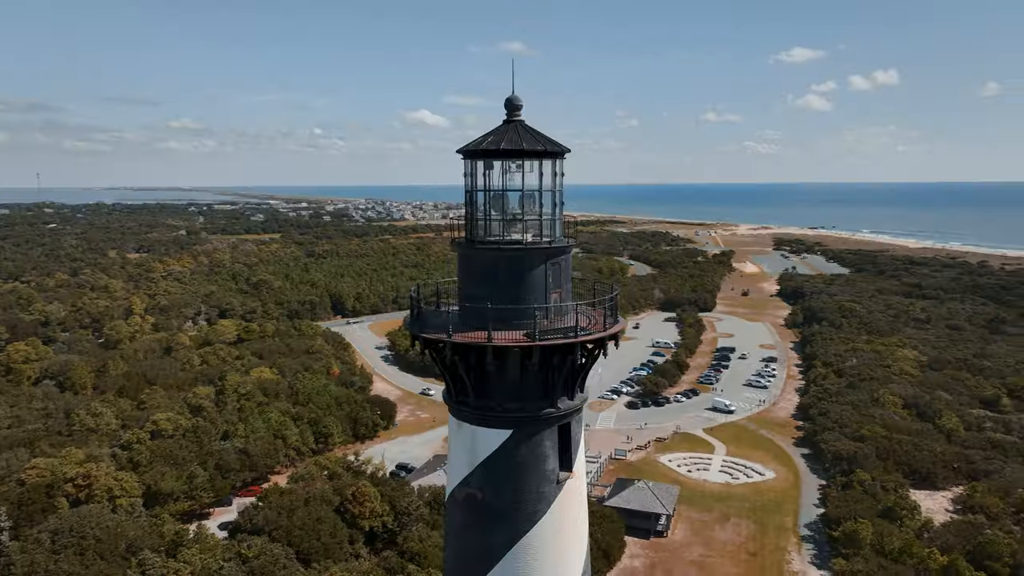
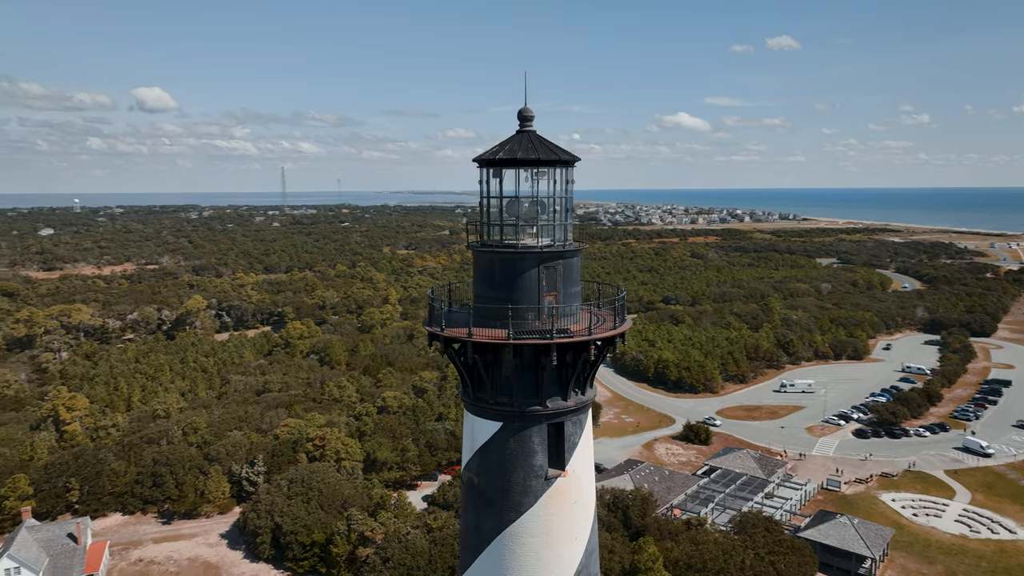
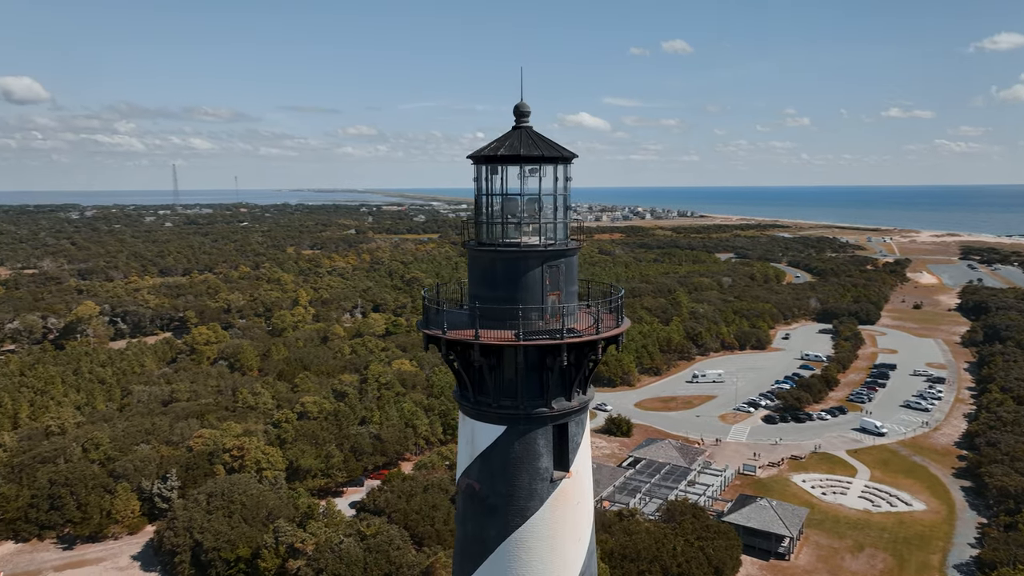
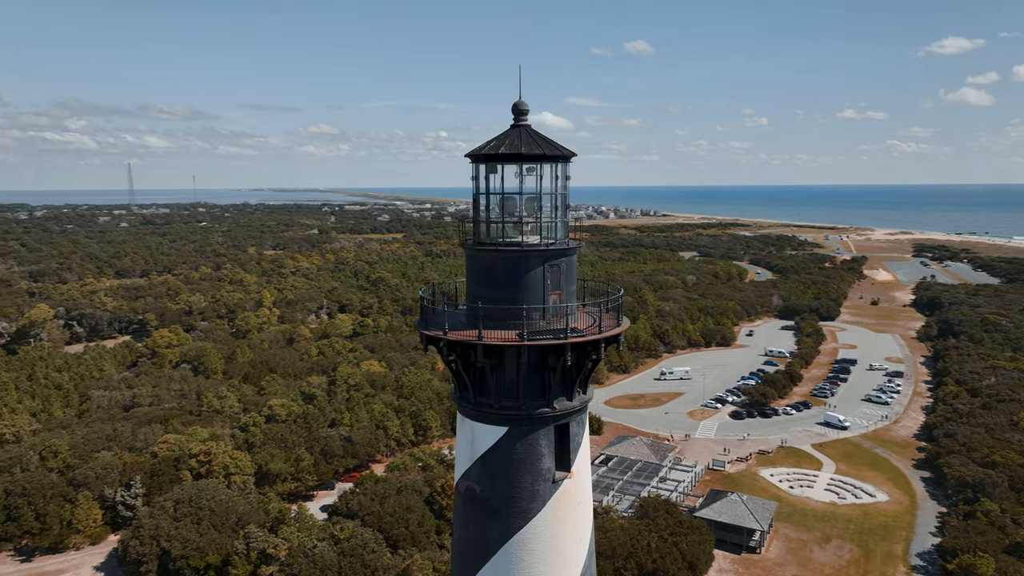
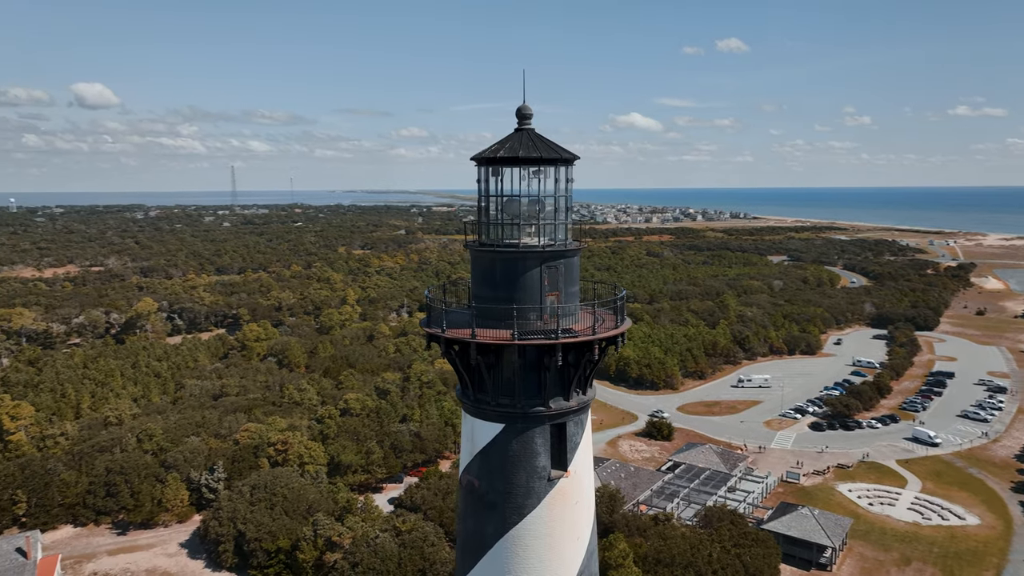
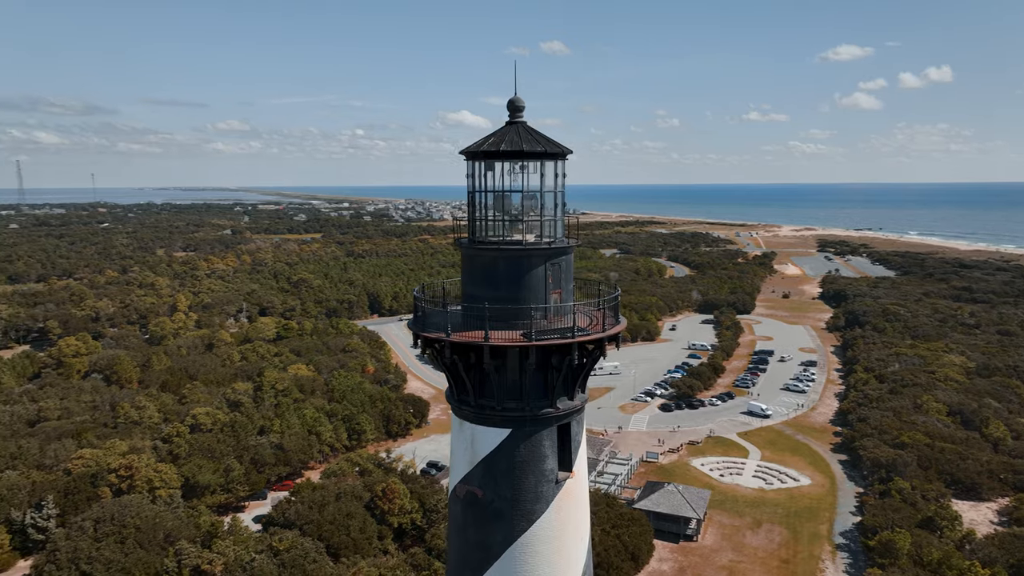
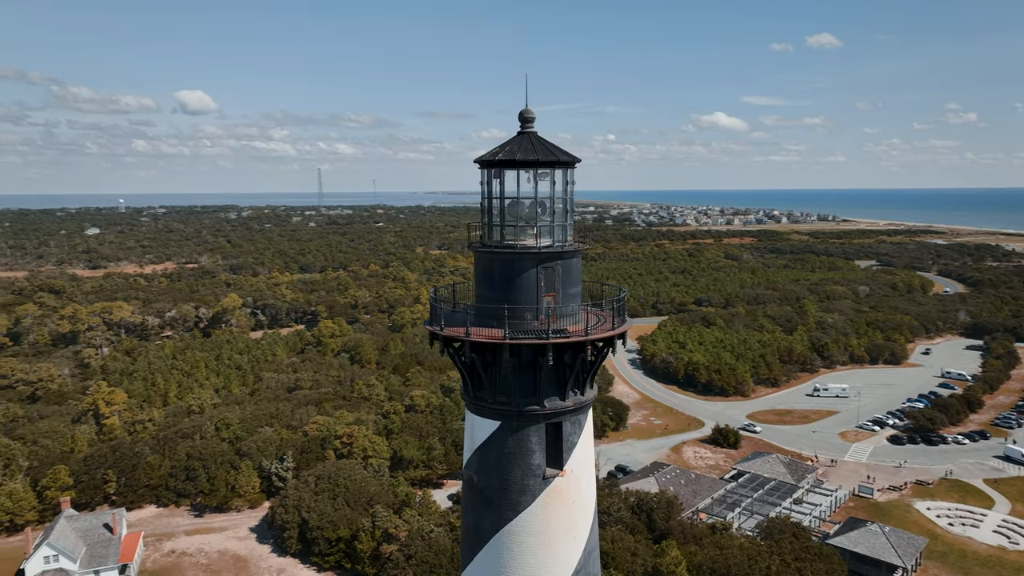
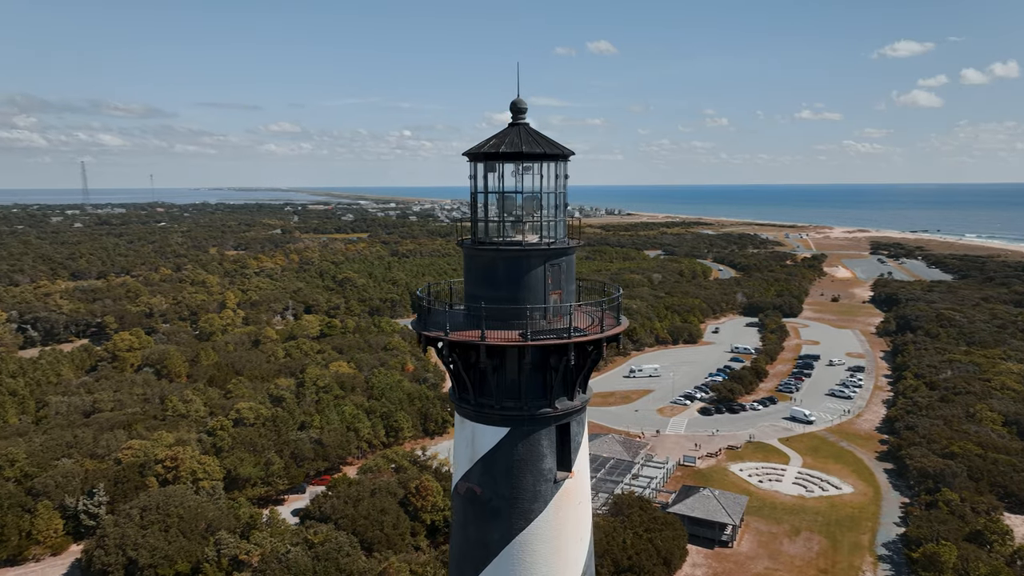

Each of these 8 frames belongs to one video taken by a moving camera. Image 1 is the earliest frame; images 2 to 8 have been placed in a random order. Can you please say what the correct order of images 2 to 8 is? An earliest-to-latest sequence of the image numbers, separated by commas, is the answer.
6, 8, 4, 3, 5, 2, 7
